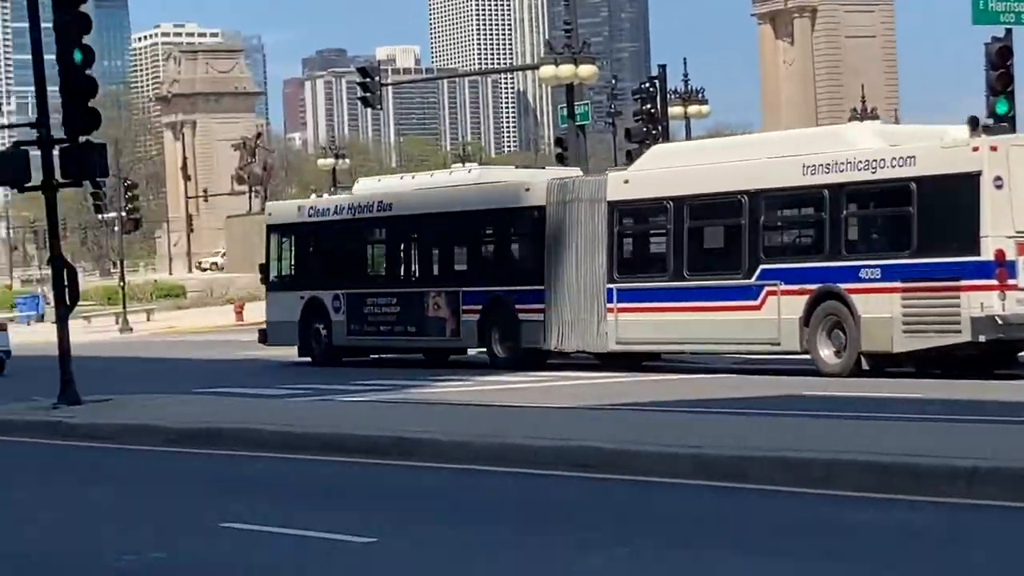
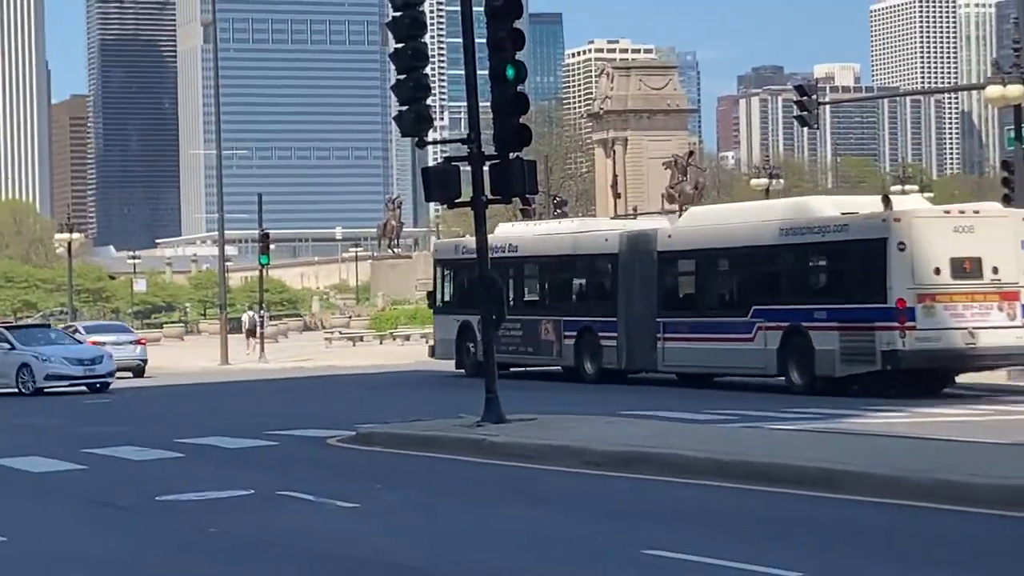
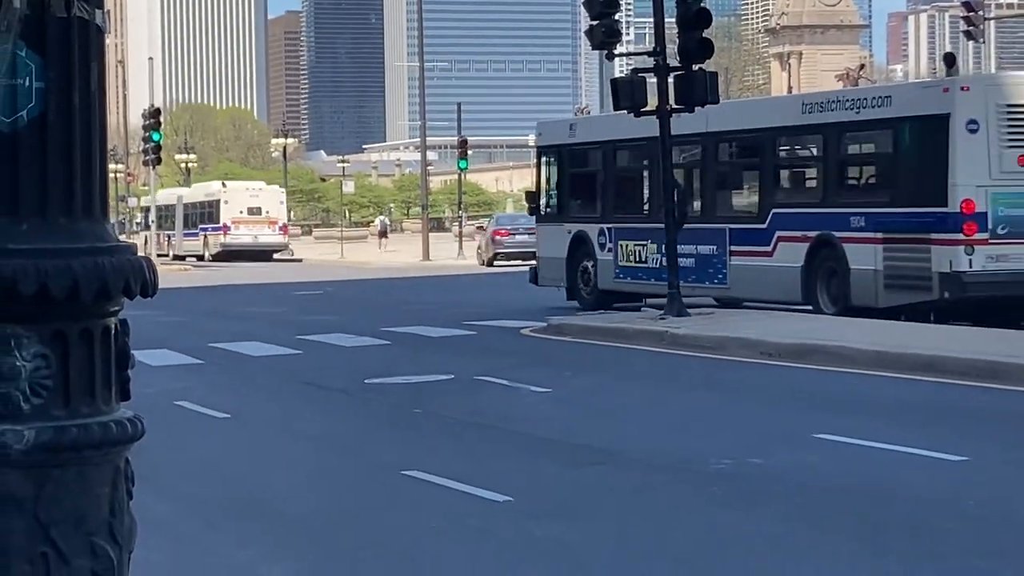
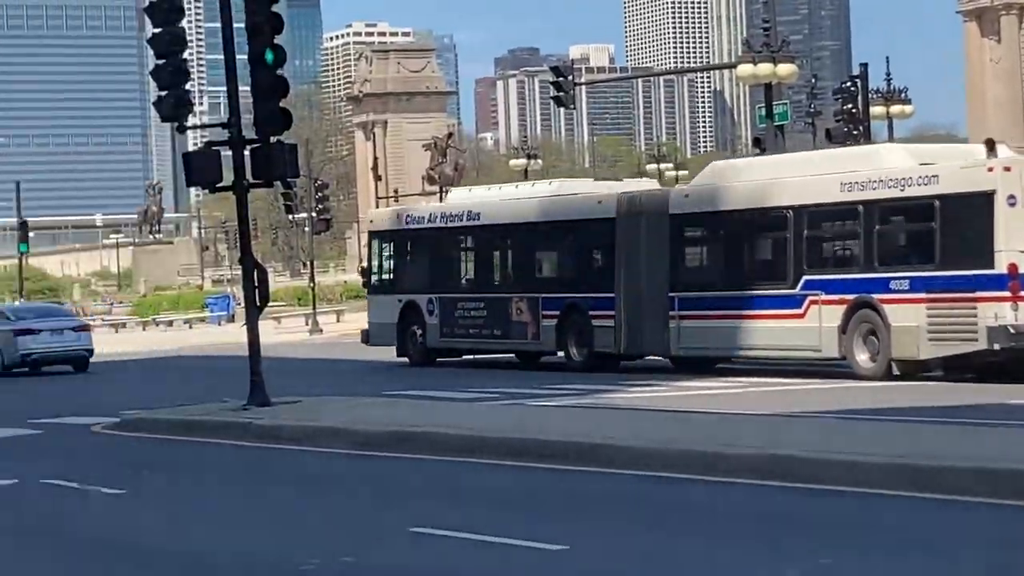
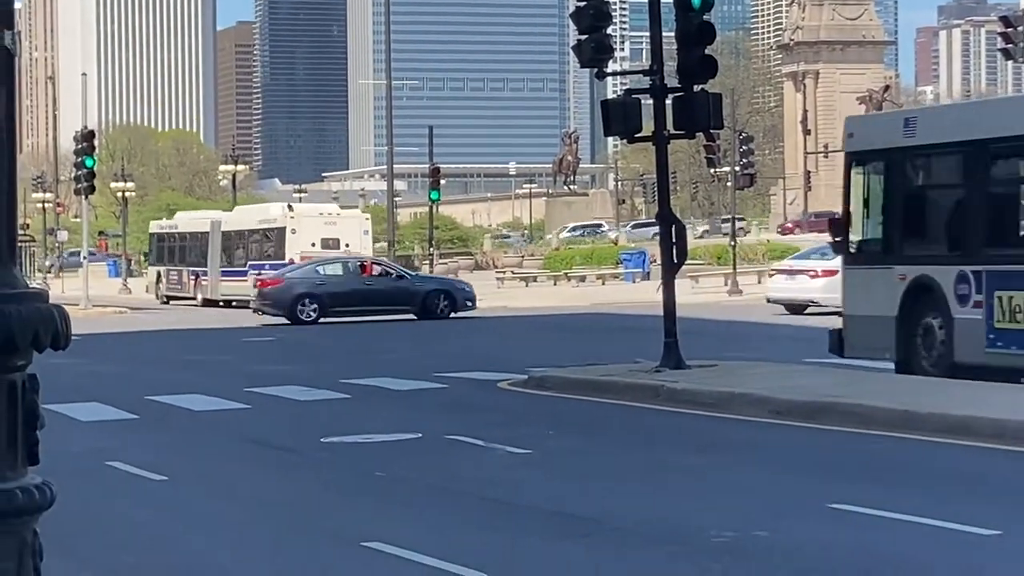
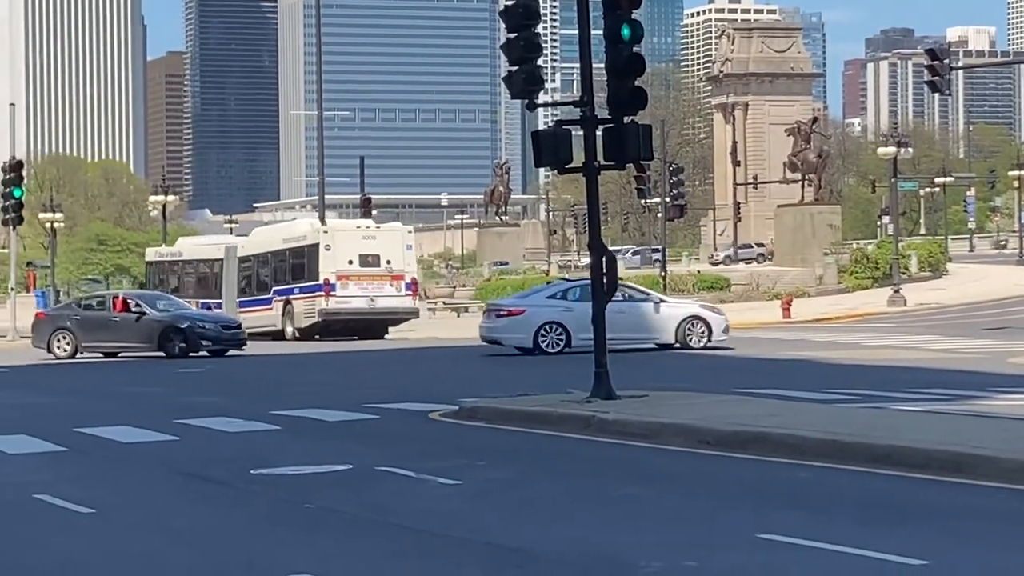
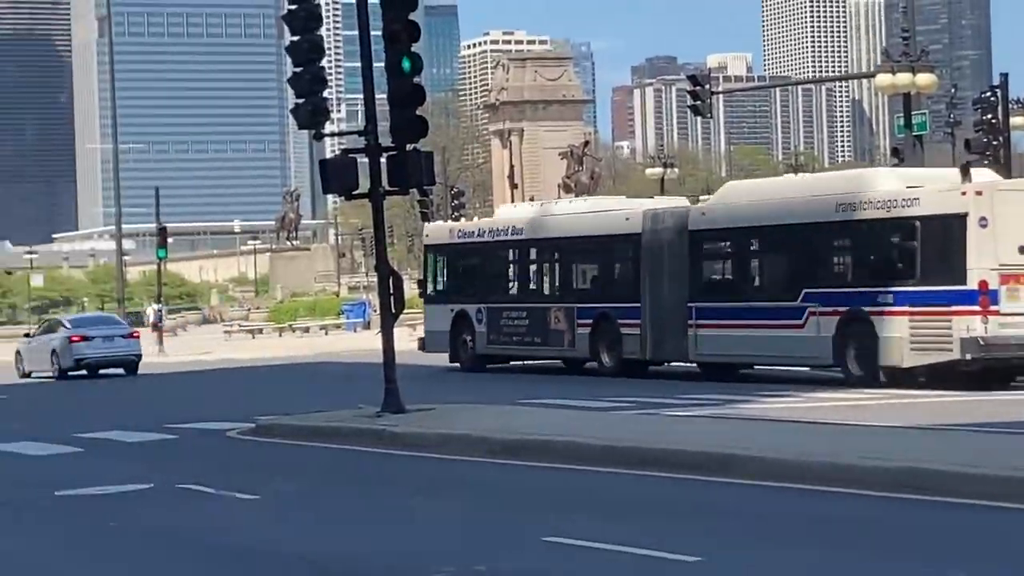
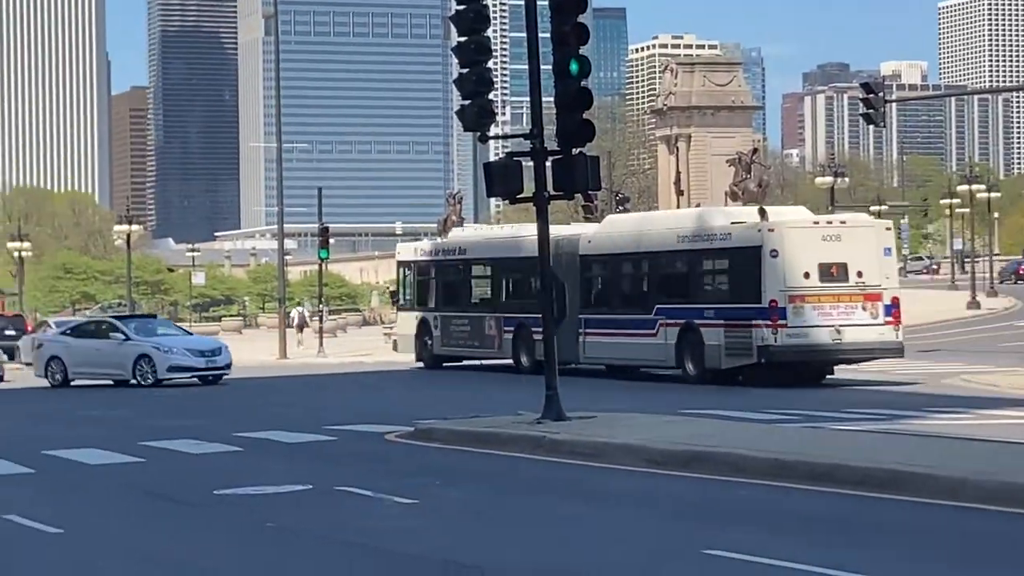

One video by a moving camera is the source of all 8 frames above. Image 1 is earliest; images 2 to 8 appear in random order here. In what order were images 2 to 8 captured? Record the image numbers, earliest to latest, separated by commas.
4, 7, 2, 8, 6, 5, 3
